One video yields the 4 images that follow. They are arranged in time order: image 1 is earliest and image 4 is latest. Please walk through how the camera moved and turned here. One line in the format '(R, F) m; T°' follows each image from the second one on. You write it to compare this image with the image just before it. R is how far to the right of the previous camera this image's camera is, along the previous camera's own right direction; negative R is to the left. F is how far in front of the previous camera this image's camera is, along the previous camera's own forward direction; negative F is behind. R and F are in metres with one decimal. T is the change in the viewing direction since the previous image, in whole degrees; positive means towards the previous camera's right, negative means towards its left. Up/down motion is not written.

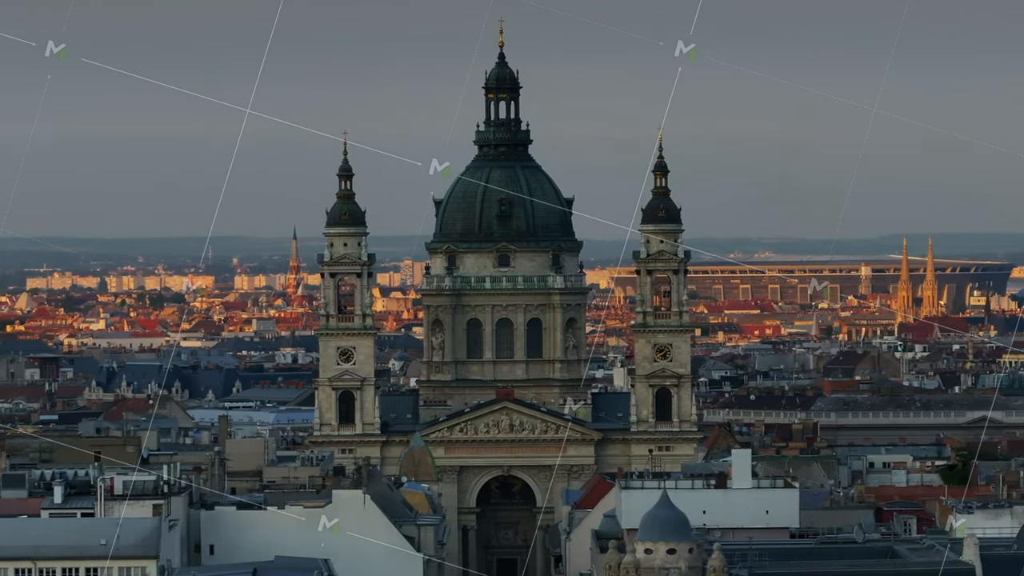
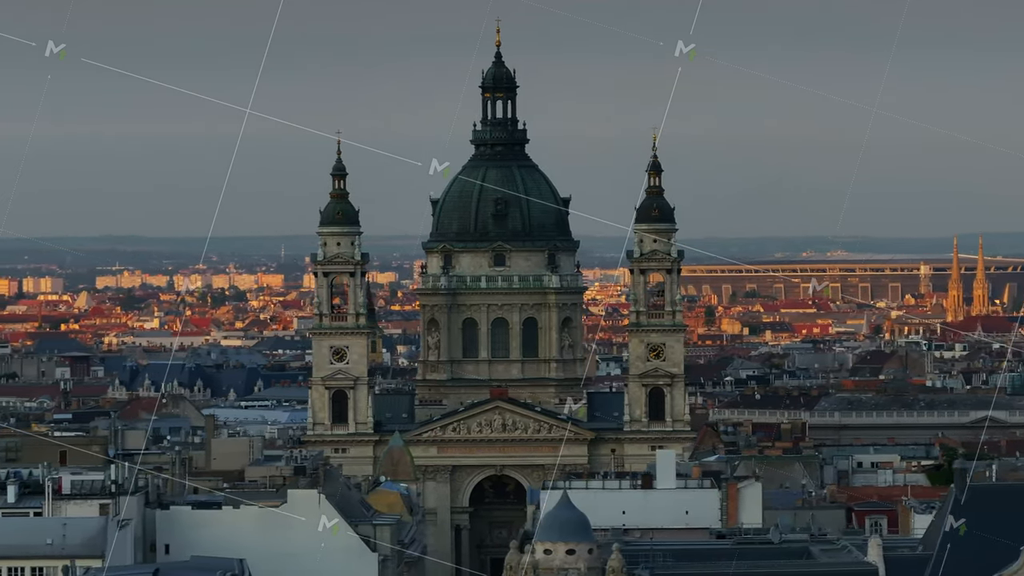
(+1.2, 0.0) m; -1°
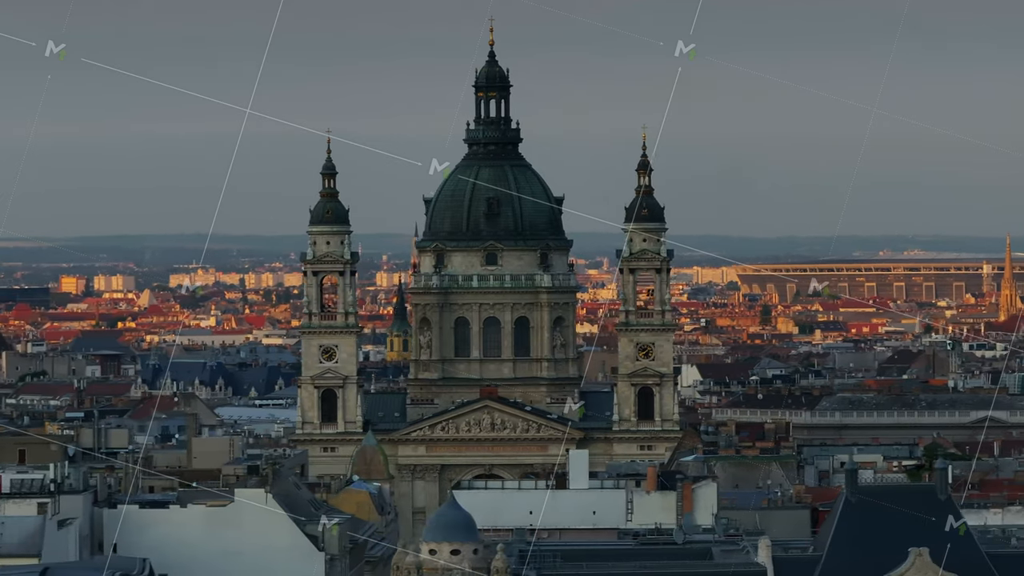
(+1.4, 0.0) m; -1°
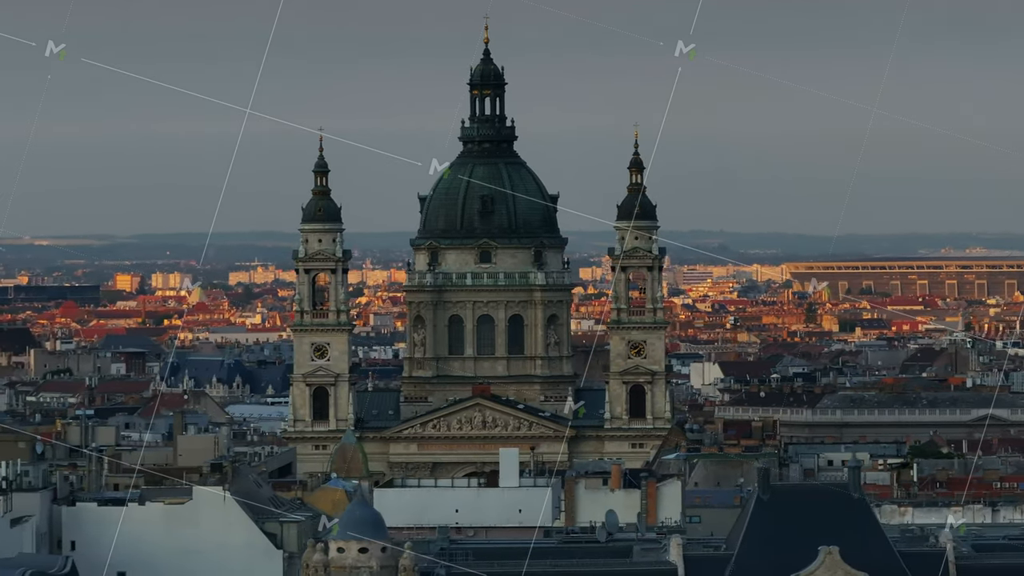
(+1.1, 0.0) m; -1°
